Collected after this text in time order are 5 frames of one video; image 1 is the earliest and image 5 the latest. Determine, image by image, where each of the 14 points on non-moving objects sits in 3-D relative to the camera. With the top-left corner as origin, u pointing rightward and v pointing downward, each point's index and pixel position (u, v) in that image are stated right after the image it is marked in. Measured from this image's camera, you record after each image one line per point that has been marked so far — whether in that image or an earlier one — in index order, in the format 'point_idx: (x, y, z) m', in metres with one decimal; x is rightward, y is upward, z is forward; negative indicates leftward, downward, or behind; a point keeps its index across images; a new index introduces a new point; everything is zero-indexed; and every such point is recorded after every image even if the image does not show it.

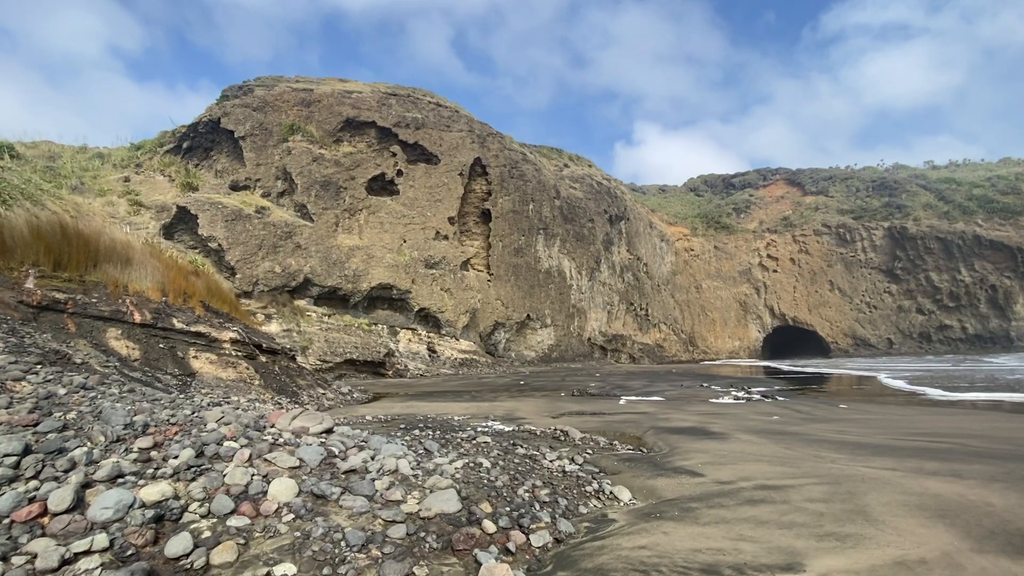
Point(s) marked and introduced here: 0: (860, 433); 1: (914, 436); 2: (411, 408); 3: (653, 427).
0: (+3.5, -1.5, +5.2) m
1: (+3.8, -1.4, +5.0) m
2: (-1.7, -2.0, +8.6) m
3: (+1.6, -1.6, +5.8) m
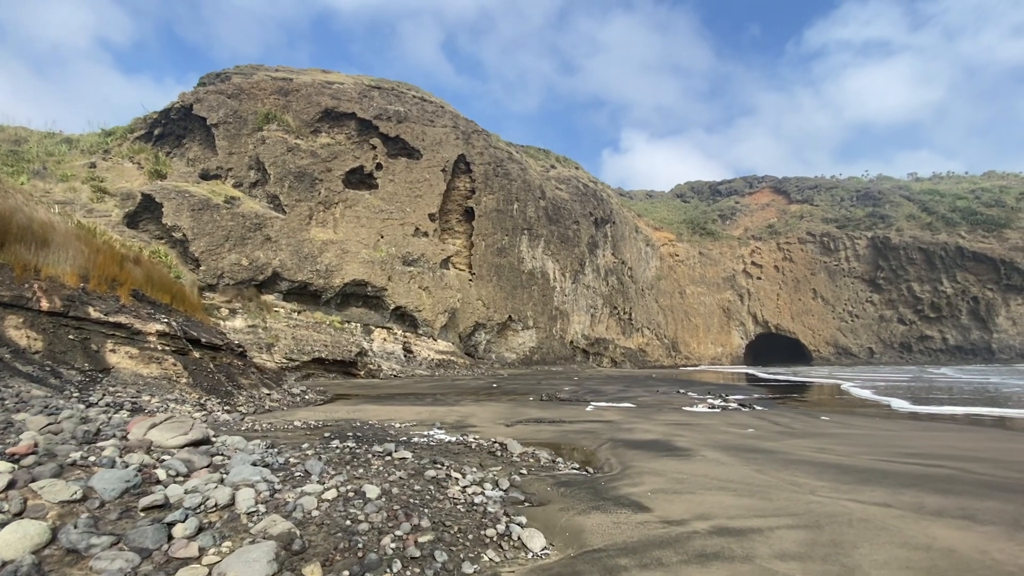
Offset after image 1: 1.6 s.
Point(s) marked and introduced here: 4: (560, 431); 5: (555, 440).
0: (+2.9, -1.5, +4.6) m
1: (+3.3, -1.4, +4.3) m
2: (-2.3, -1.9, +7.9) m
3: (+1.0, -1.5, +5.1) m
4: (+0.5, -1.6, +5.7) m
5: (+0.4, -1.5, +5.2) m
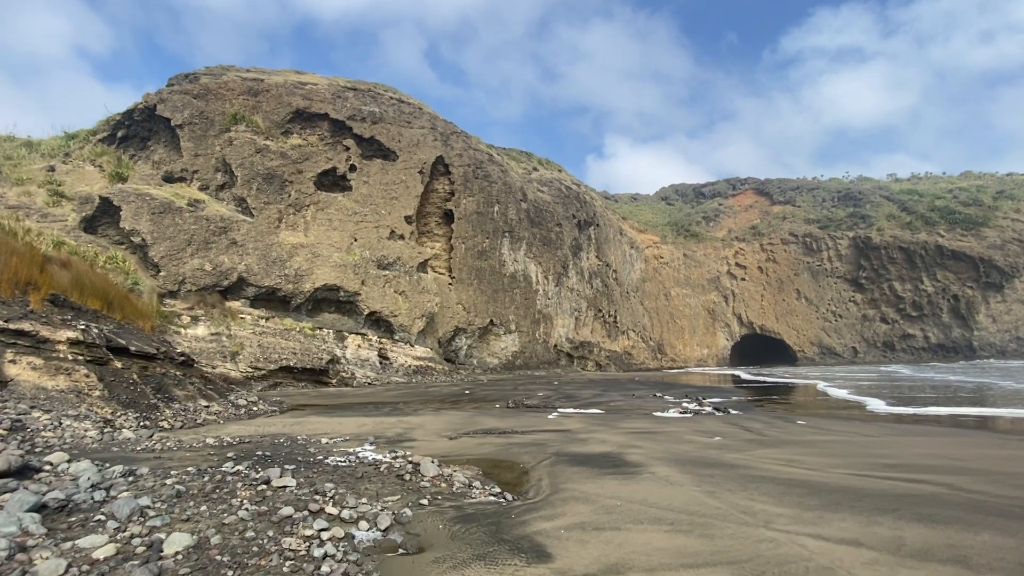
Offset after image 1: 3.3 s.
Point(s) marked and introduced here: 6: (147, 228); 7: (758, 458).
0: (+2.3, -1.4, +4.0) m
1: (+2.7, -1.3, +3.8) m
2: (-3.0, -1.9, +7.2) m
3: (+0.4, -1.5, +4.5) m
4: (-0.1, -1.6, +5.1) m
5: (-0.2, -1.5, +4.5) m
6: (-13.6, +2.3, +19.2) m
7: (+2.1, -1.4, +4.3) m
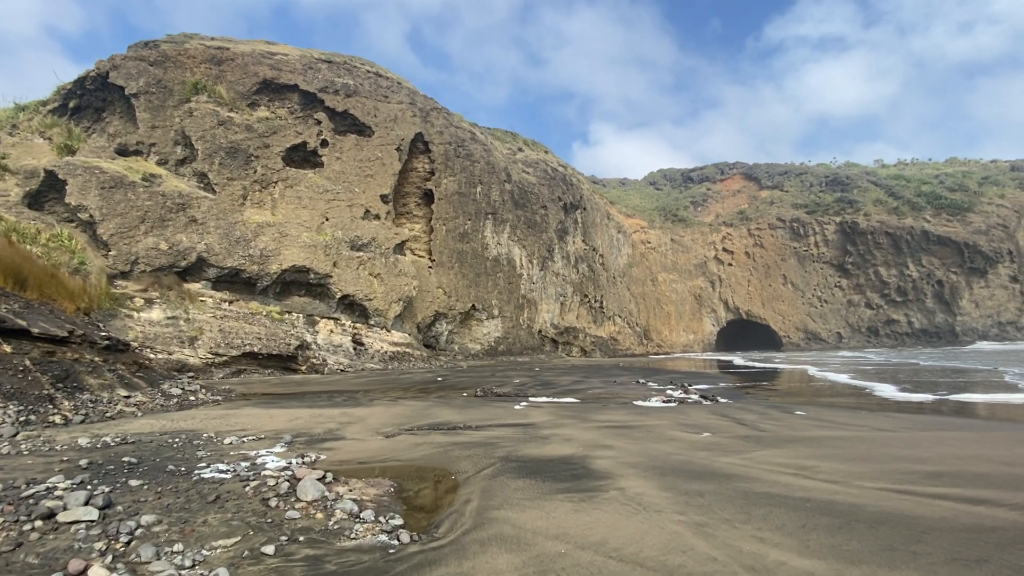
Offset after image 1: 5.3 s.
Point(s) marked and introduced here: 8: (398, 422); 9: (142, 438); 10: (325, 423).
0: (+1.9, -1.1, +3.1) m
1: (+2.3, -1.1, +2.9) m
2: (-3.5, -1.6, +6.2) m
3: (-0.1, -1.2, +3.5) m
4: (-0.5, -1.3, +4.2) m
5: (-0.6, -1.2, +3.6) m
6: (-14.3, +2.9, +17.8) m
7: (+1.6, -1.2, +3.4) m
8: (-1.3, -1.5, +5.7) m
9: (-3.3, -1.3, +4.7) m
10: (-2.1, -1.5, +5.6) m
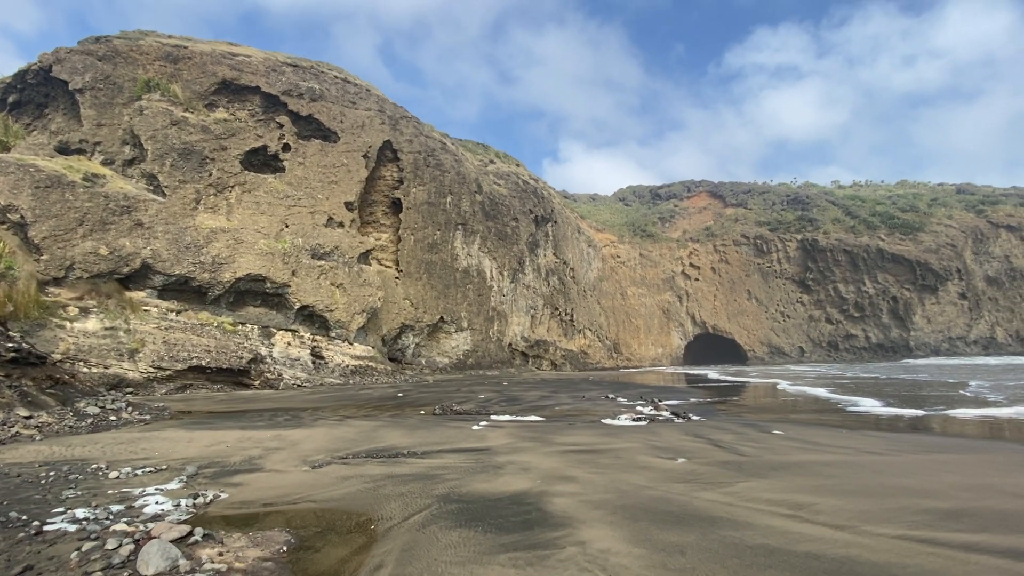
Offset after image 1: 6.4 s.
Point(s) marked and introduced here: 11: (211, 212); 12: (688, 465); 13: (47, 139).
0: (+1.6, -1.1, +2.6) m
1: (+2.0, -1.1, +2.4) m
2: (-4.0, -1.6, +5.4) m
3: (-0.4, -1.2, +2.9) m
4: (-0.9, -1.3, +3.5) m
5: (-1.0, -1.2, +2.9) m
6: (-15.4, +2.7, +16.5) m
7: (+1.3, -1.2, +2.9) m
8: (-1.7, -1.5, +5.0) m
9: (-3.7, -1.4, +3.8) m
10: (-2.5, -1.5, +4.9) m
11: (-11.6, +3.0, +19.8) m
12: (+1.3, -1.3, +3.8) m
13: (-17.8, +5.7, +19.7) m
